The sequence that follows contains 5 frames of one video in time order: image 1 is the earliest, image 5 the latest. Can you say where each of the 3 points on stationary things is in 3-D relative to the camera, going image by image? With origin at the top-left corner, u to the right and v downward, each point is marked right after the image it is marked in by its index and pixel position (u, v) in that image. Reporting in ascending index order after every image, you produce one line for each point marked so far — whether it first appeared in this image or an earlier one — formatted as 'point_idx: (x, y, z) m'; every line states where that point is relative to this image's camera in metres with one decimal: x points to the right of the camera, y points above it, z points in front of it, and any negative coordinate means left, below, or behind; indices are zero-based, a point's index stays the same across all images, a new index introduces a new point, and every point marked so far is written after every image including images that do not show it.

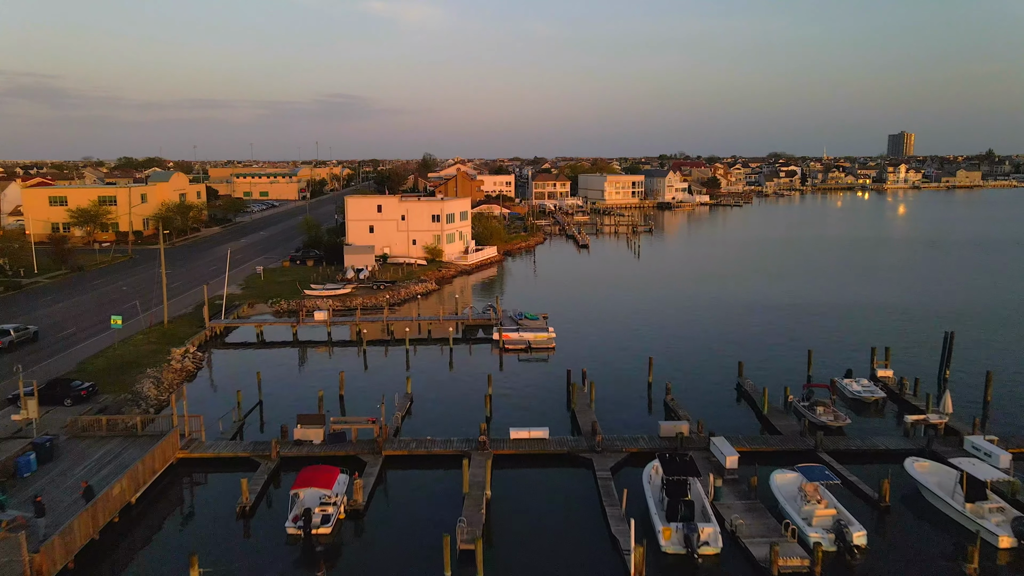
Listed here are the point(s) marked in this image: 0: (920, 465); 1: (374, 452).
0: (+9.2, -4.0, +17.0) m
1: (-3.4, -4.1, +18.8) m
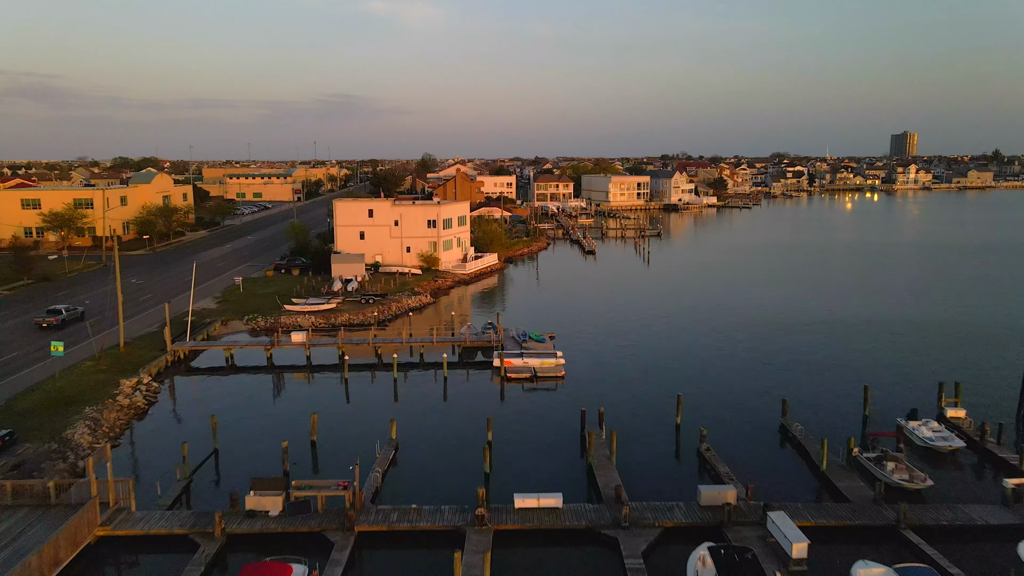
0: (+9.3, -4.6, +13.2) m
1: (-3.3, -4.7, +15.1) m
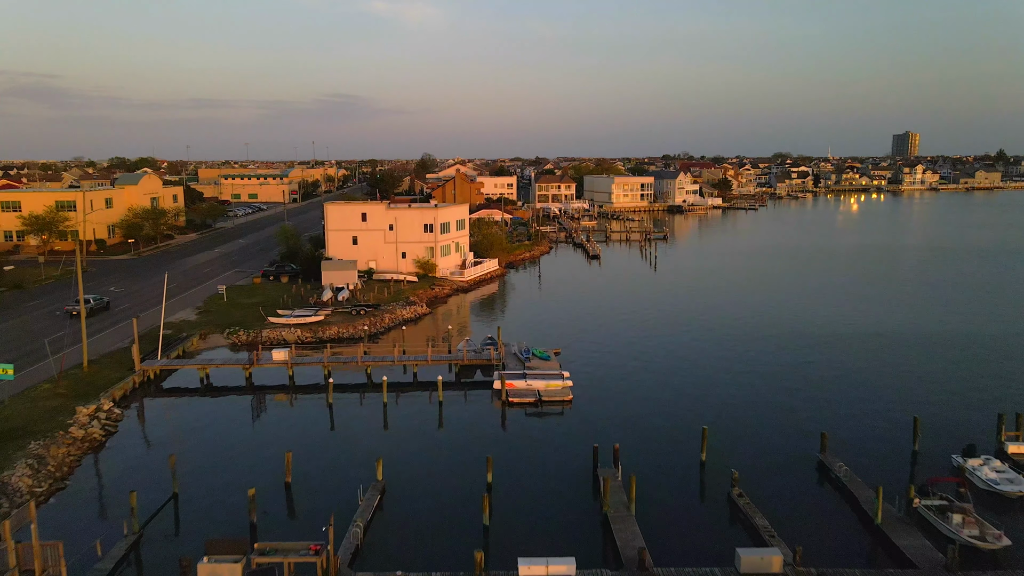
0: (+9.3, -5.1, +10.7) m
1: (-3.3, -5.2, +12.6) m
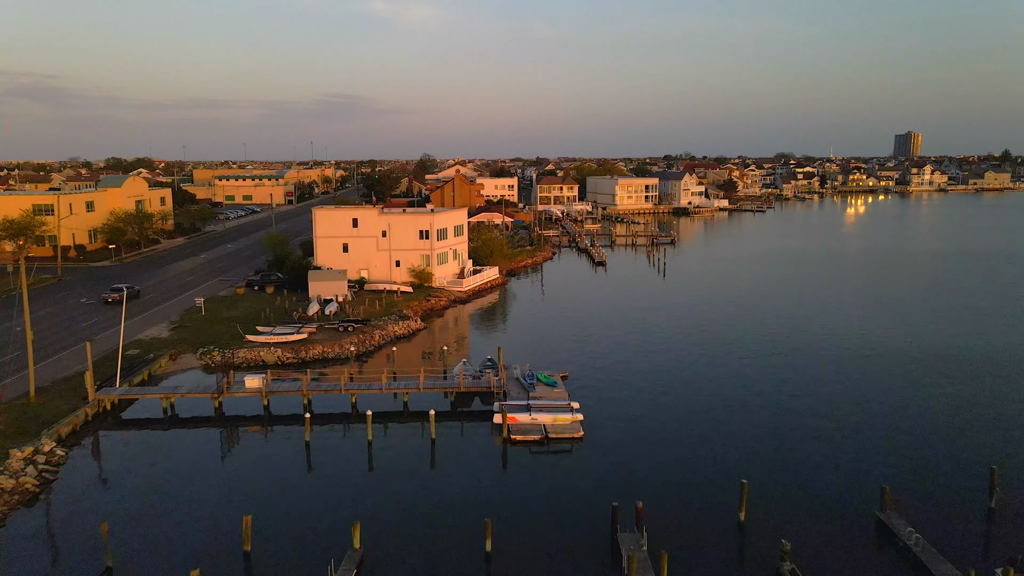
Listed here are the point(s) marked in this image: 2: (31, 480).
0: (+9.4, -5.7, +7.8) m
1: (-3.2, -5.8, +9.6) m
2: (-11.4, -4.5, +18.1) m
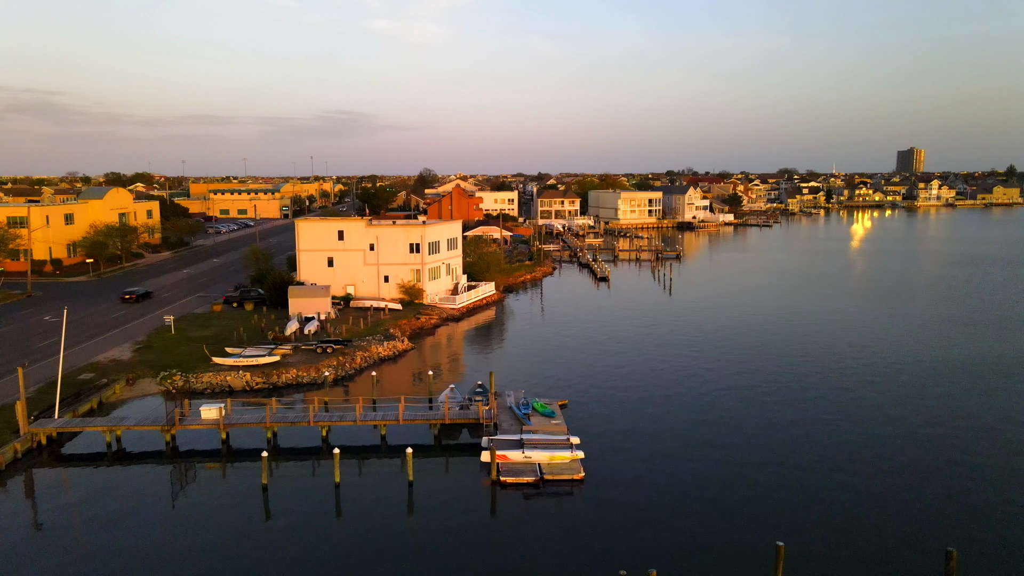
0: (+9.1, -5.9, +4.9) m
1: (-3.5, -6.0, +6.8) m
2: (-11.6, -4.9, +15.3) m
